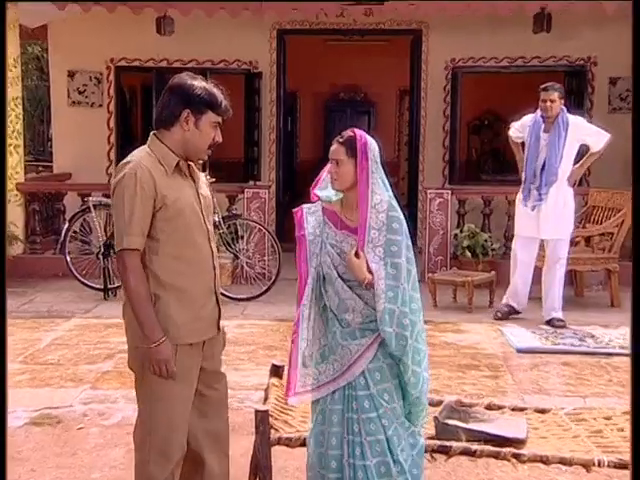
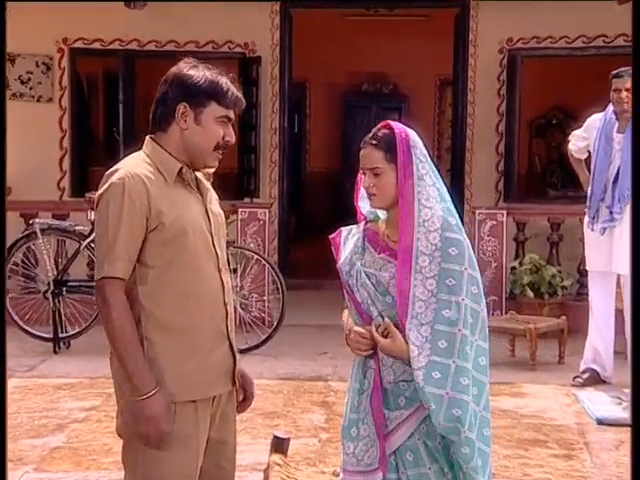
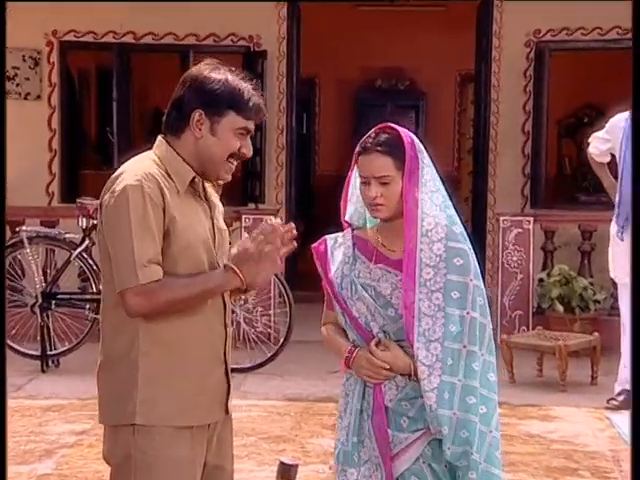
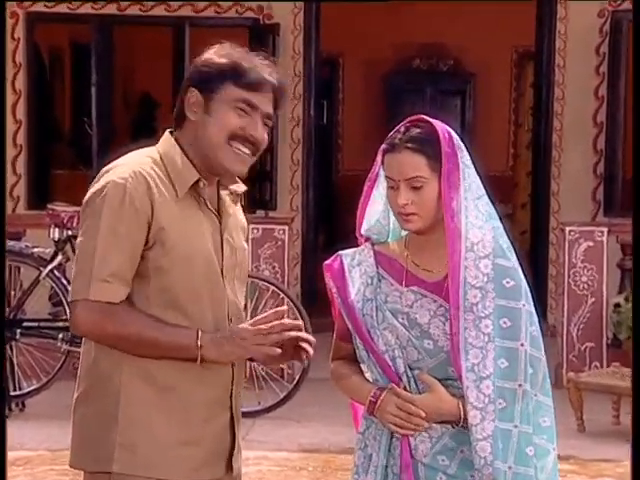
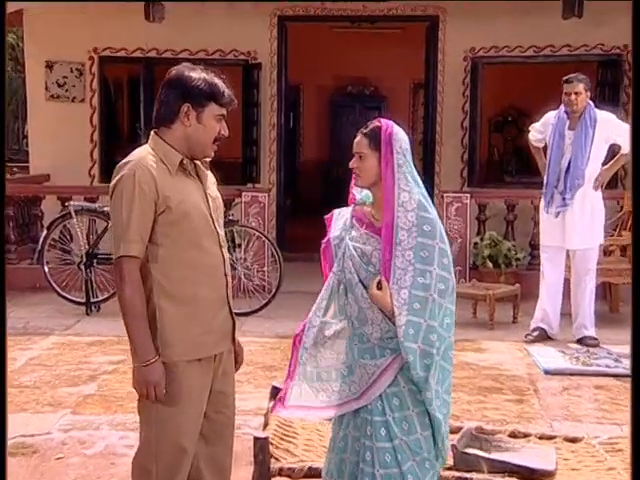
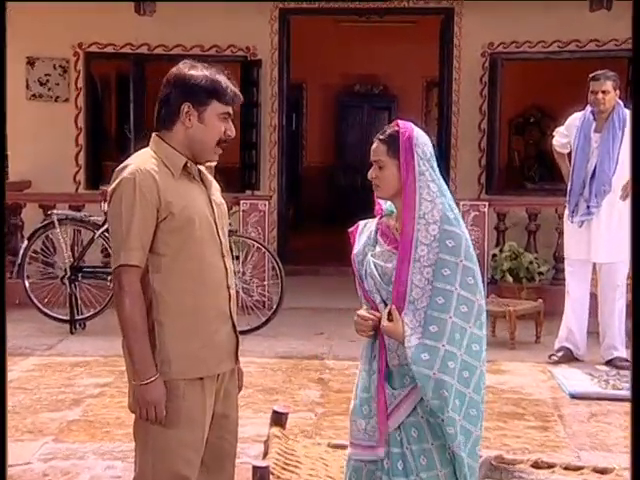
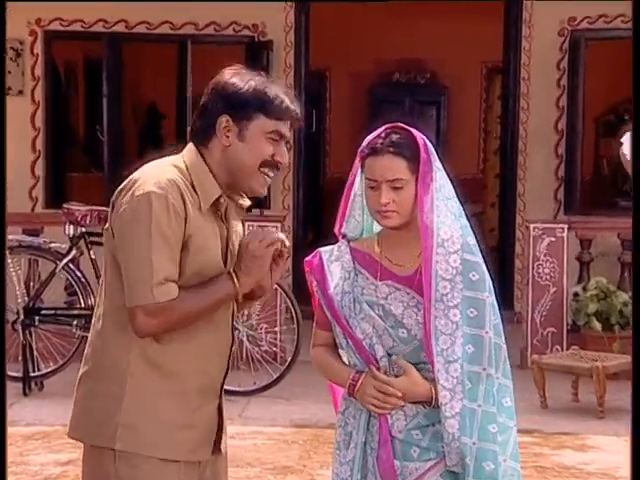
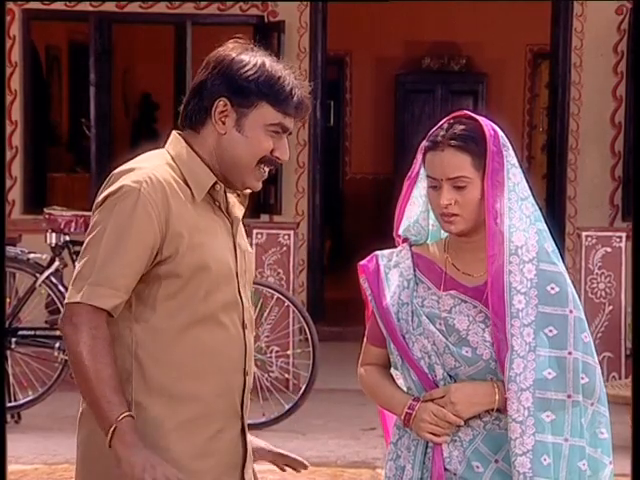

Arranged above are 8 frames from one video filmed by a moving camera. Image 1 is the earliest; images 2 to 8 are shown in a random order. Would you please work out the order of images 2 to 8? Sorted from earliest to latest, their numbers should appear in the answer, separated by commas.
5, 6, 2, 3, 7, 4, 8
